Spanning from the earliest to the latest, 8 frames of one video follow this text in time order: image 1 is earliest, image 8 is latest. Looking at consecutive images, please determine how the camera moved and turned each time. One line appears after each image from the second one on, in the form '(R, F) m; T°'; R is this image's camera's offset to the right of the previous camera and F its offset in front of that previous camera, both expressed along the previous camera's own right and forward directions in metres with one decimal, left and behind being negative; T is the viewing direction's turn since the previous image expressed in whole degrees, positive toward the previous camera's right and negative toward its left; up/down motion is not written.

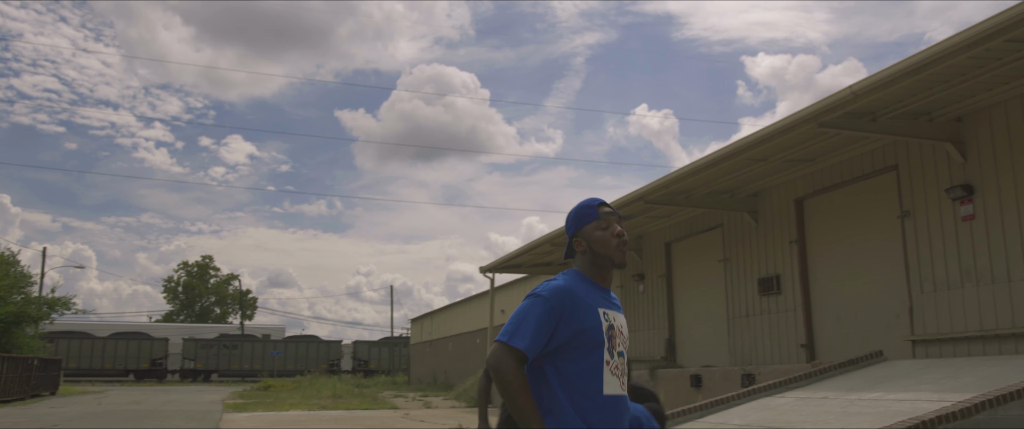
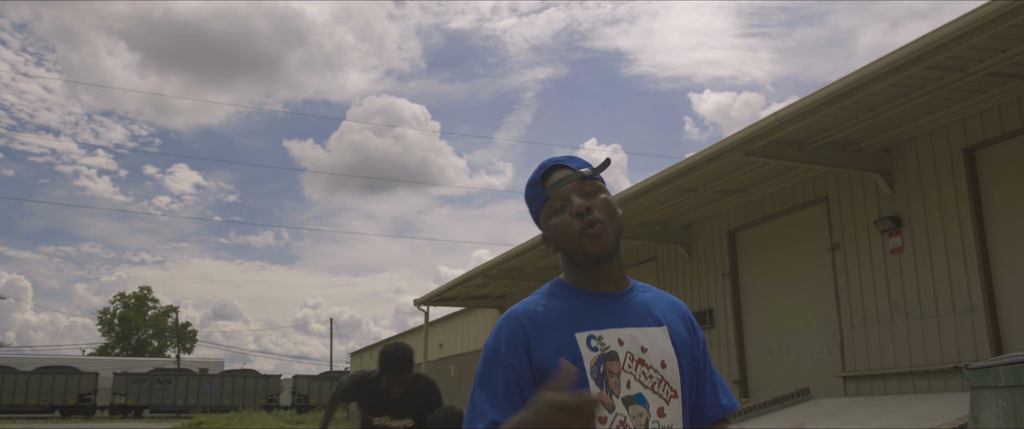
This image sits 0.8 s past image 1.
(+0.4, +0.5) m; +3°
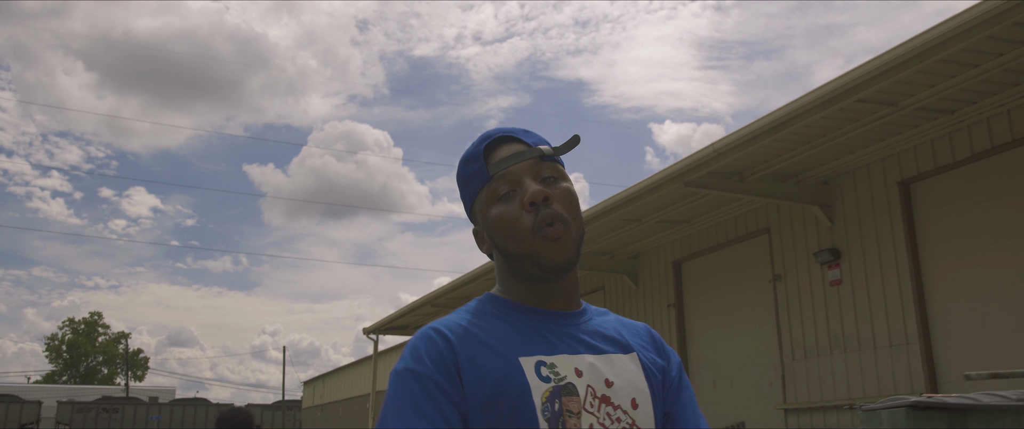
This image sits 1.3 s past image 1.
(+0.3, +0.1) m; +2°
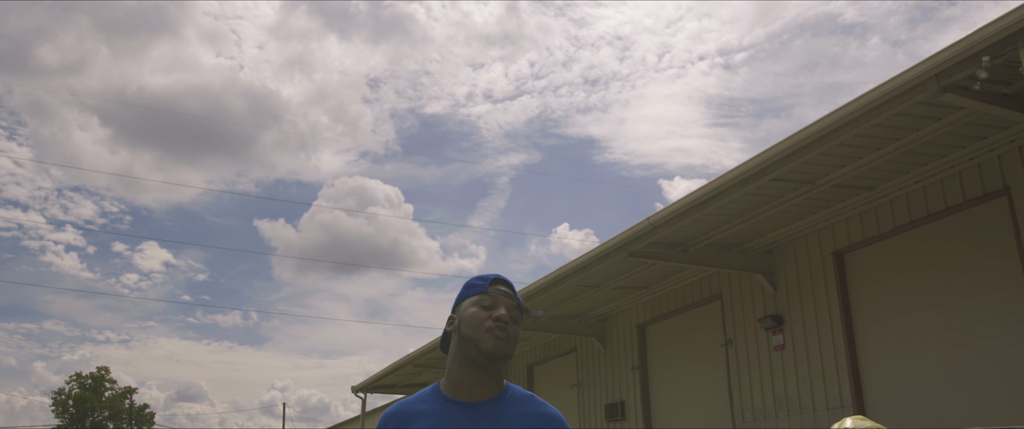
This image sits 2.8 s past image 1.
(+0.7, -0.1) m; -1°
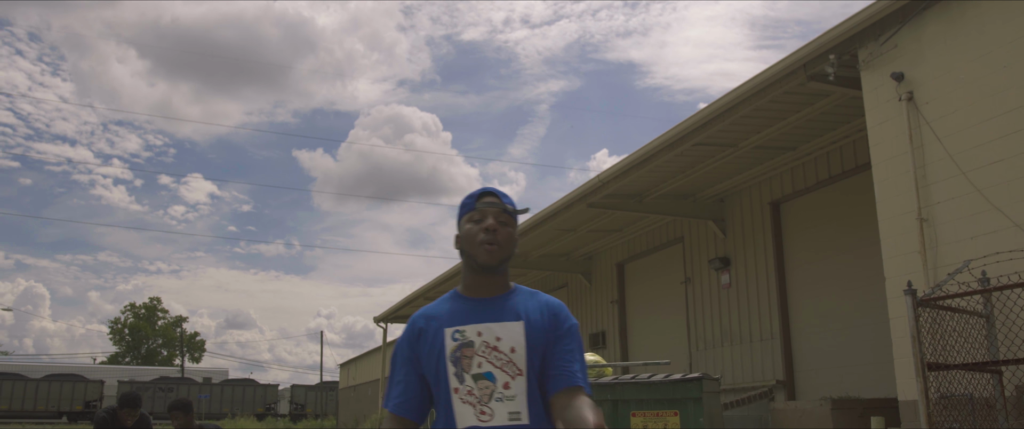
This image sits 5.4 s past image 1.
(+0.5, +0.8) m; -3°
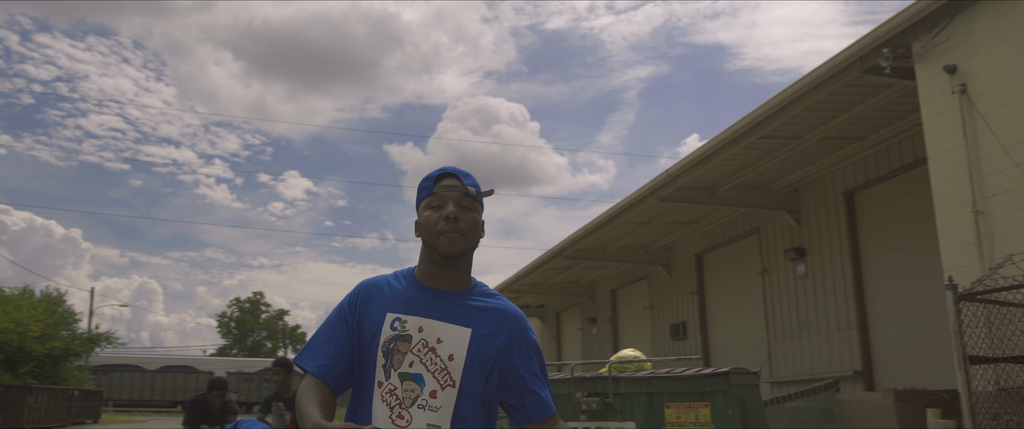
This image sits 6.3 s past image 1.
(+0.3, +0.2) m; -6°
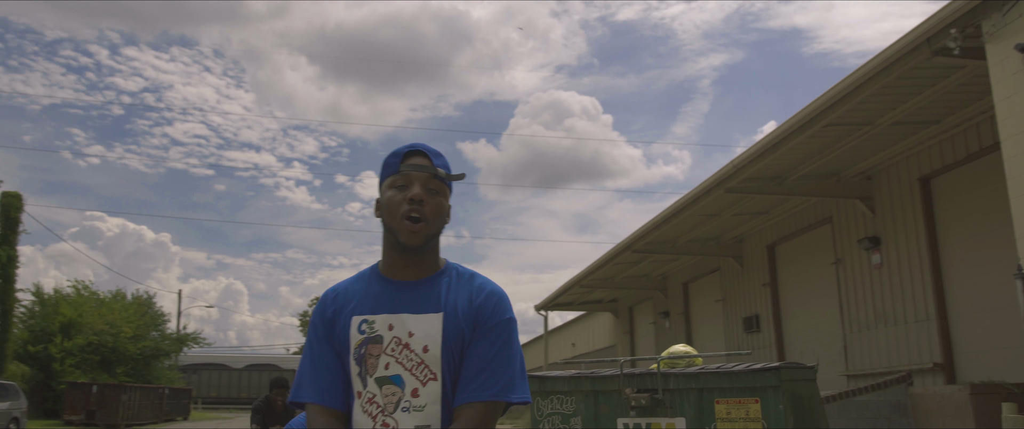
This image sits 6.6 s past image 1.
(+0.1, +0.2) m; -5°
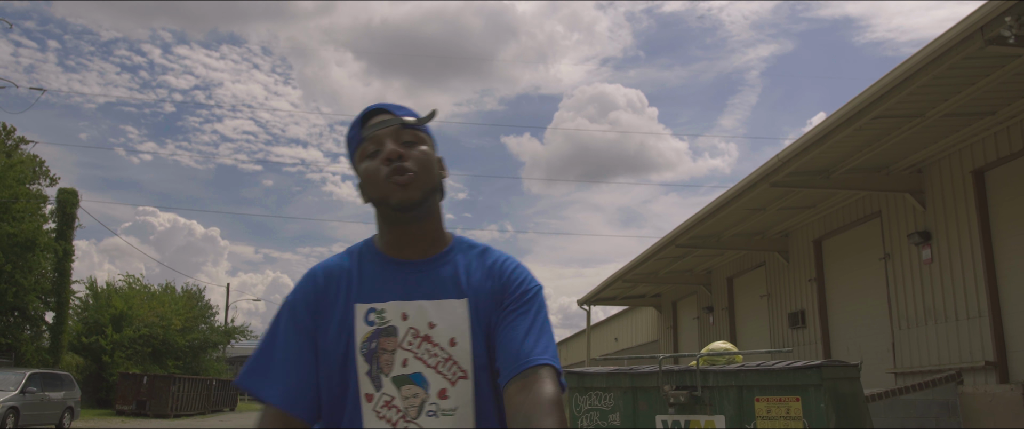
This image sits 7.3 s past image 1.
(+0.1, +0.2) m; -3°
